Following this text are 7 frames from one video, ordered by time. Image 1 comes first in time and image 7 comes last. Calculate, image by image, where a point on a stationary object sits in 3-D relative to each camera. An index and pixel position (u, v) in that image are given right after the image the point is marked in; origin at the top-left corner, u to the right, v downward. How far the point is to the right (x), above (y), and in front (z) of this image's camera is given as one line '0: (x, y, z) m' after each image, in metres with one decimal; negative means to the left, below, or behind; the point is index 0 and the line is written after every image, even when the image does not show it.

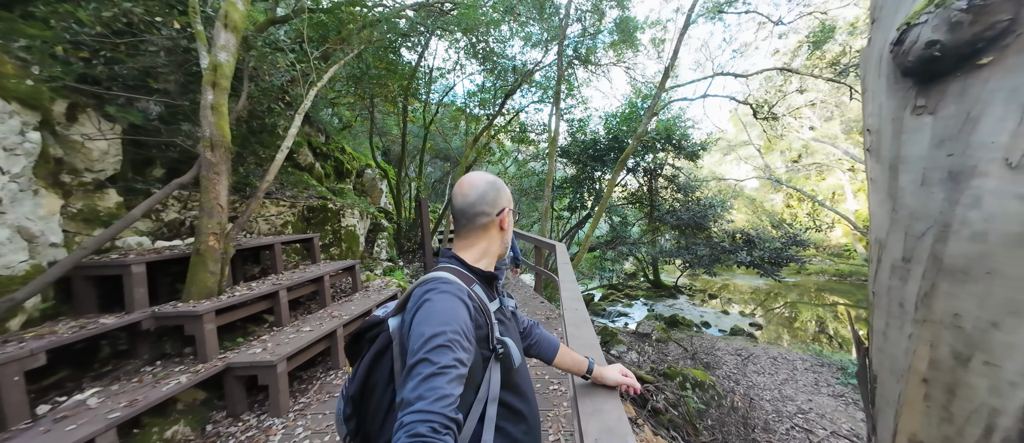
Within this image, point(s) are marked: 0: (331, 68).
0: (-2.7, +2.3, +4.9) m
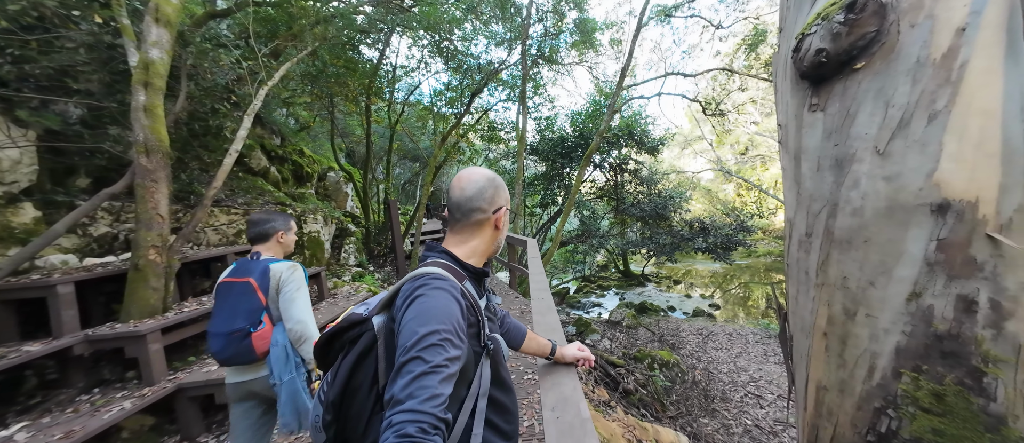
0: (-3.2, +2.2, +4.7) m
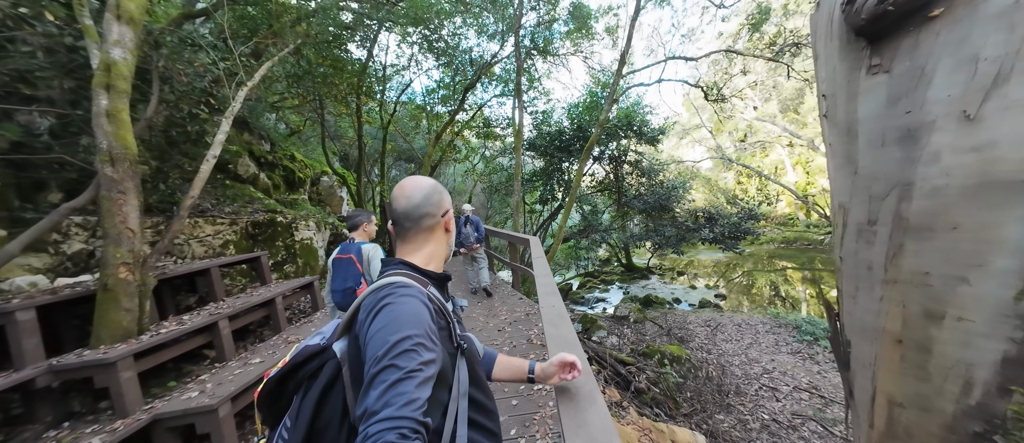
0: (-3.3, +2.1, +4.5) m
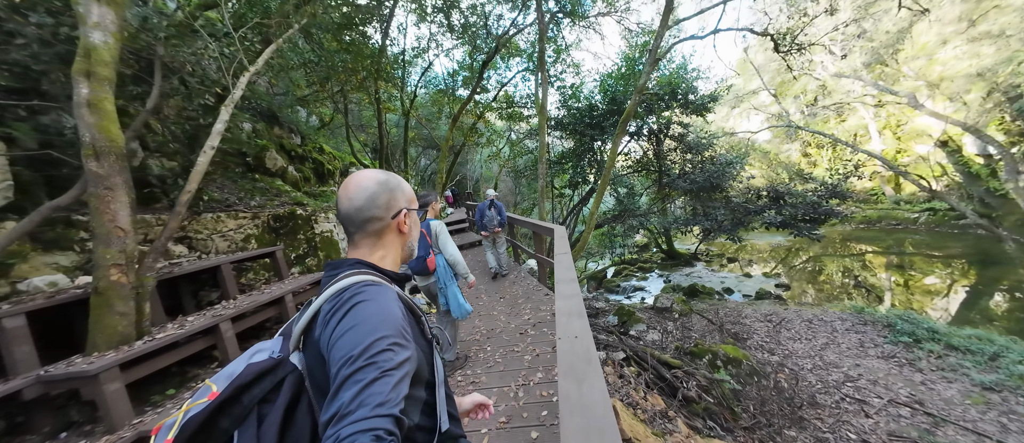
0: (-3.0, +2.2, +4.3) m
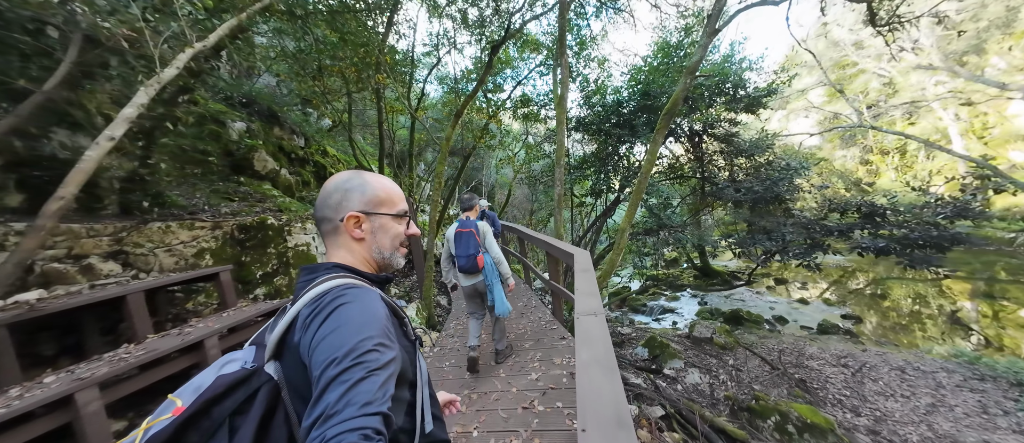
0: (-2.9, +2.0, +3.5) m
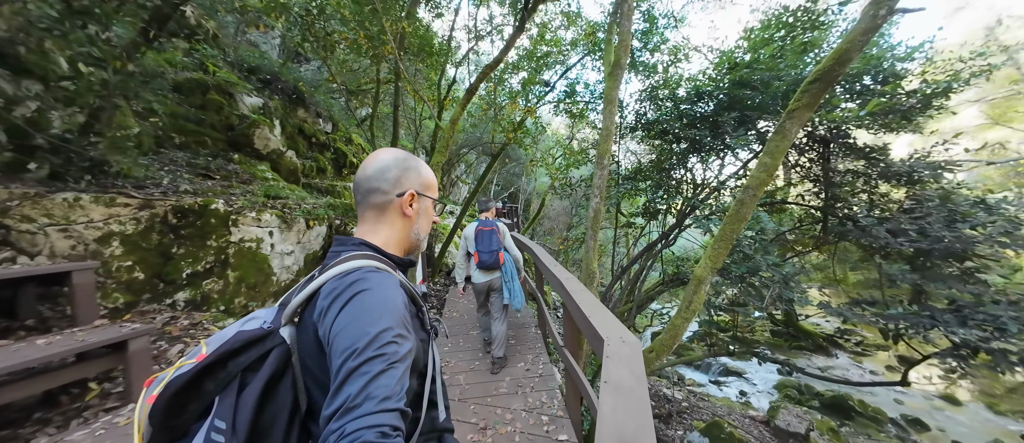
0: (-2.6, +2.2, +2.7) m
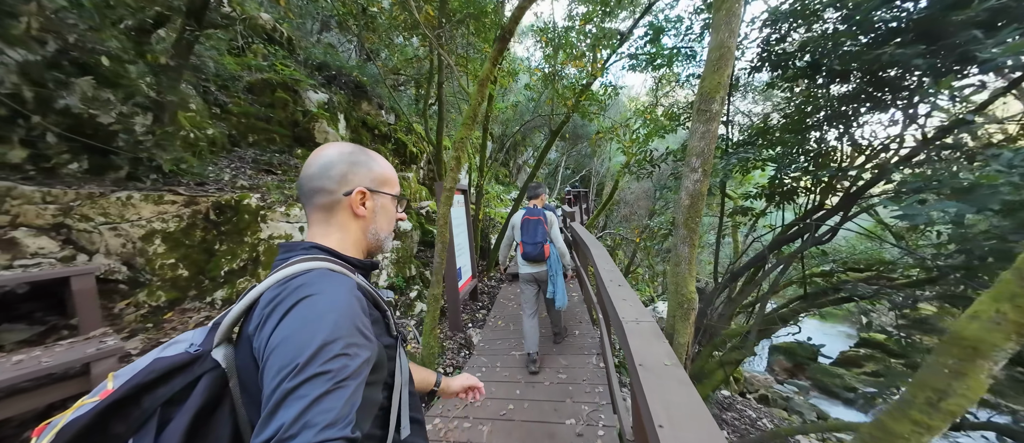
0: (-2.3, +2.2, +2.5) m
